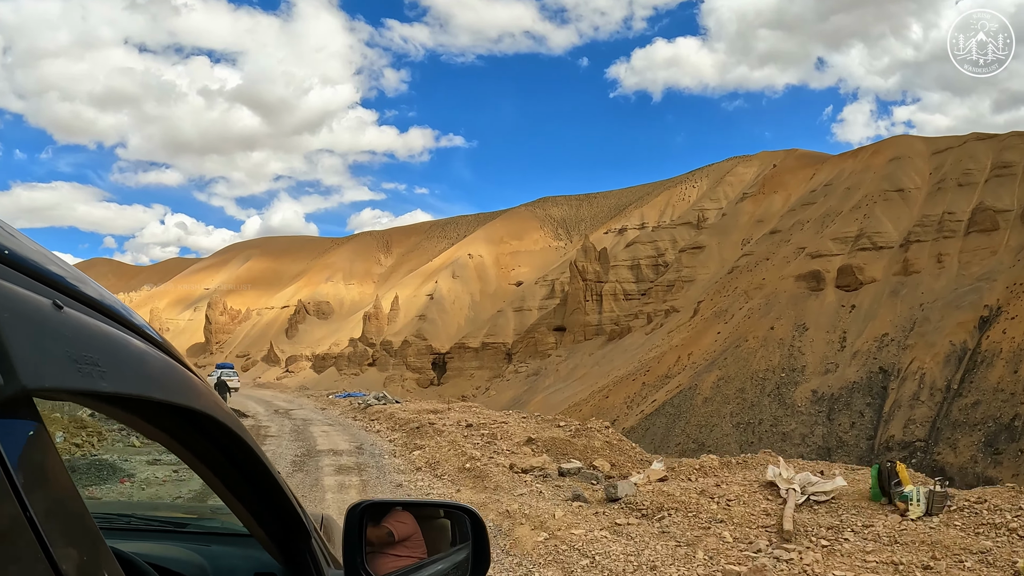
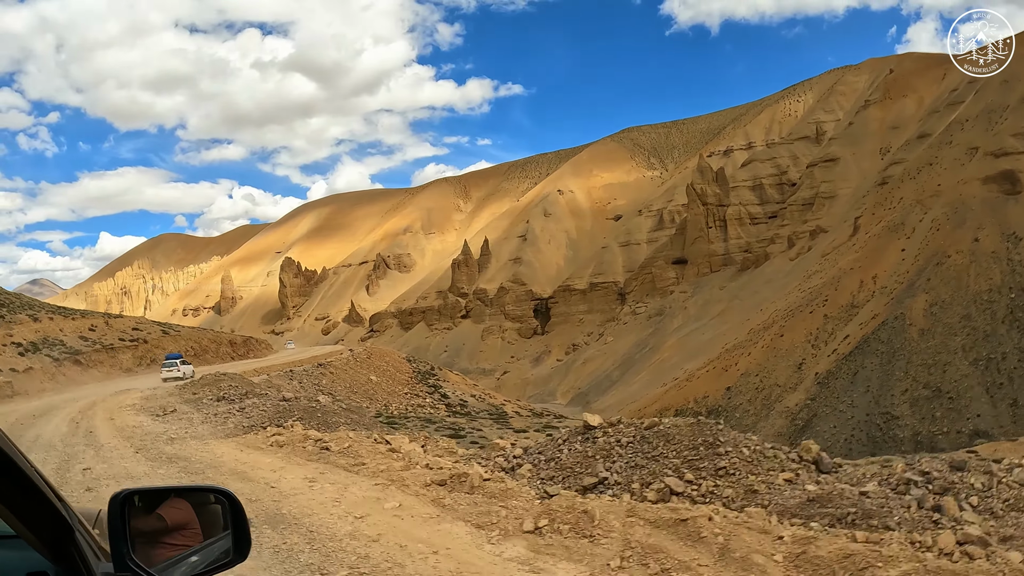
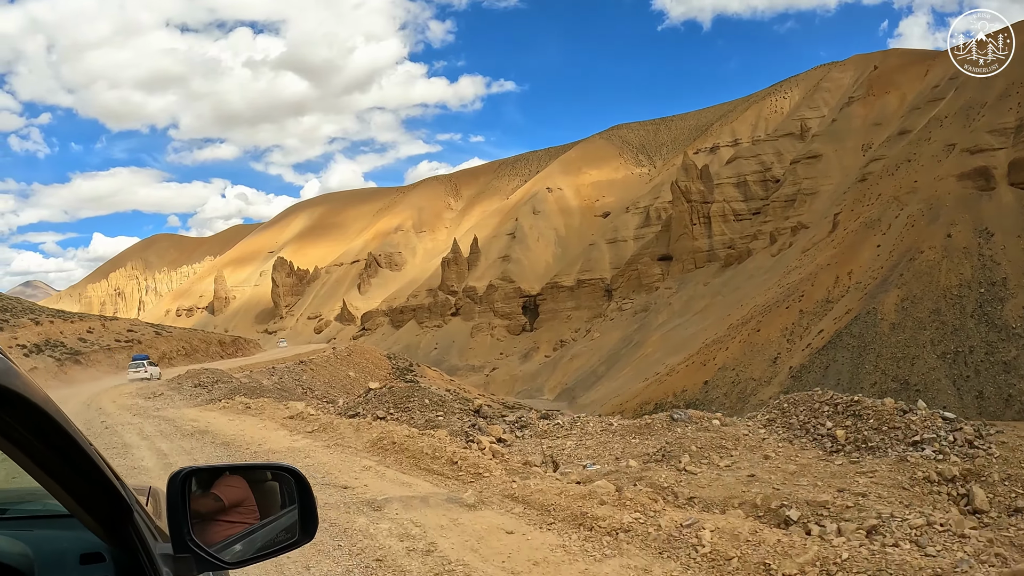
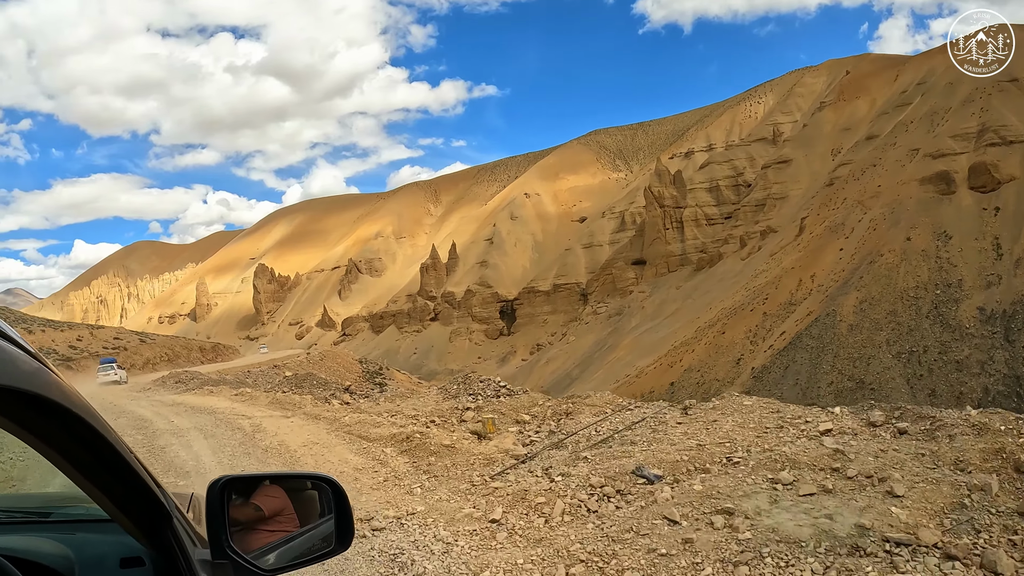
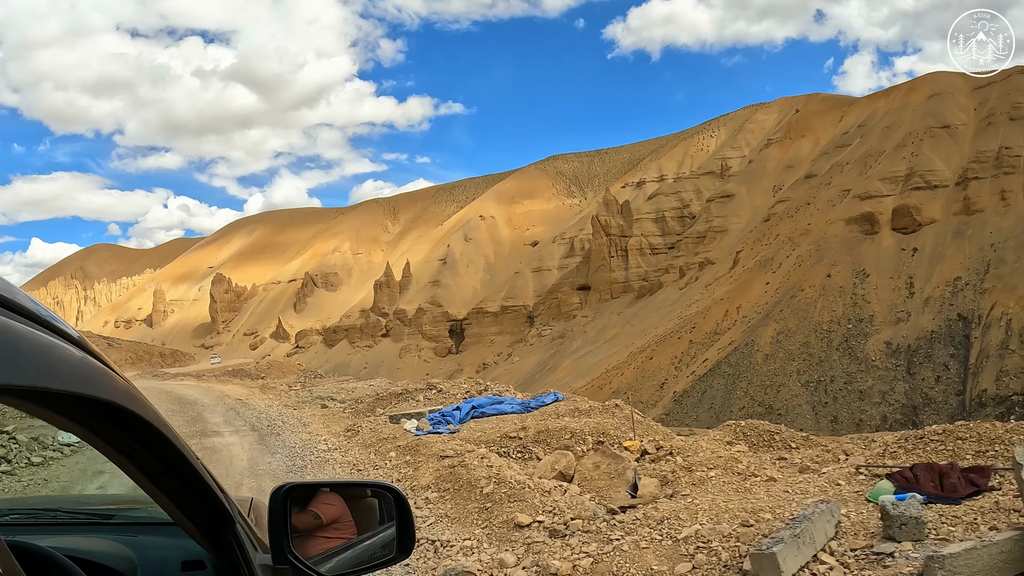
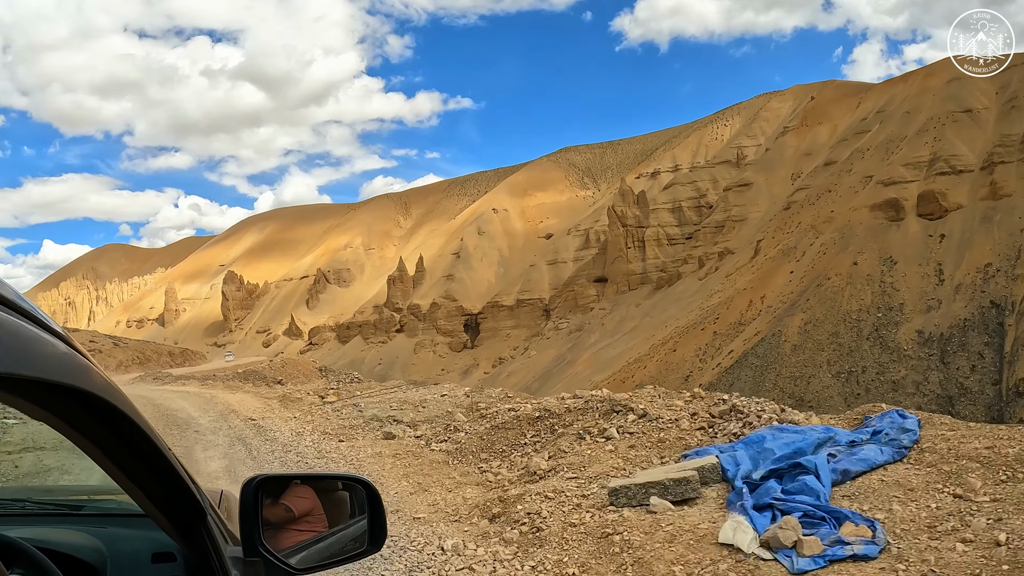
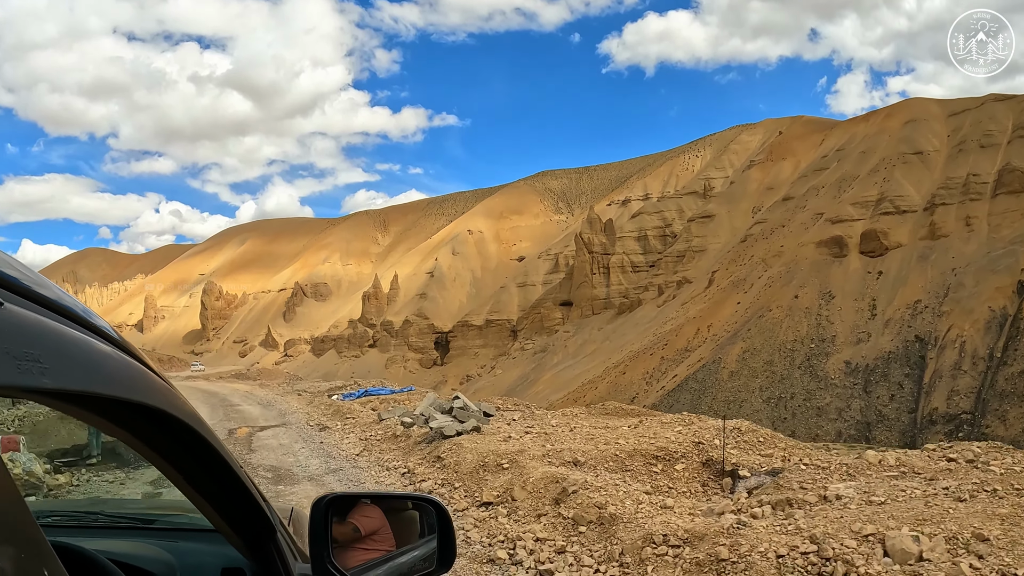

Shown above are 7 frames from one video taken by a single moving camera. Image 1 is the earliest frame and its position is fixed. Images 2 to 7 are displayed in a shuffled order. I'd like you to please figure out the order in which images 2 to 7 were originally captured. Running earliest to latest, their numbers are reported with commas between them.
7, 5, 6, 4, 3, 2
